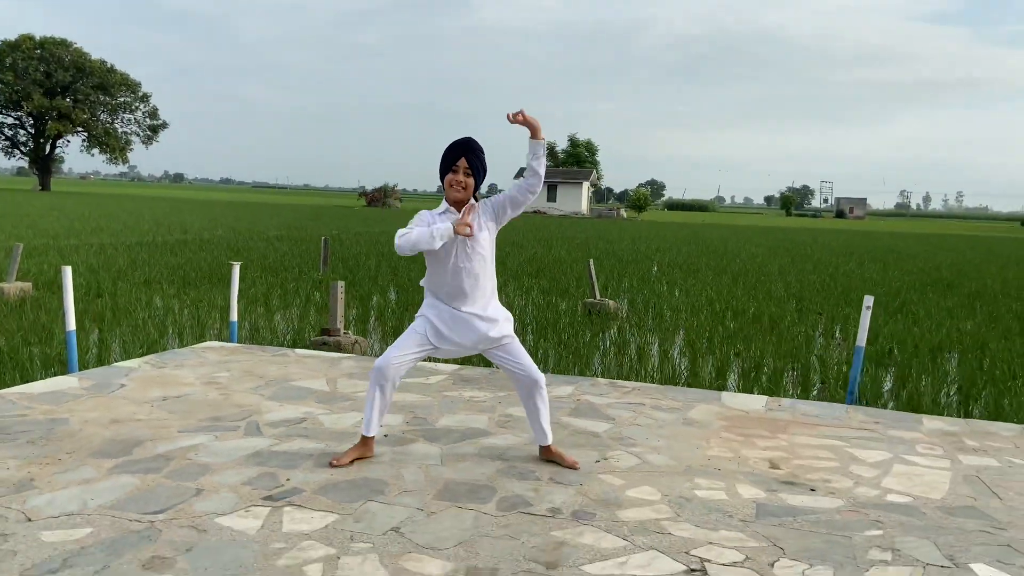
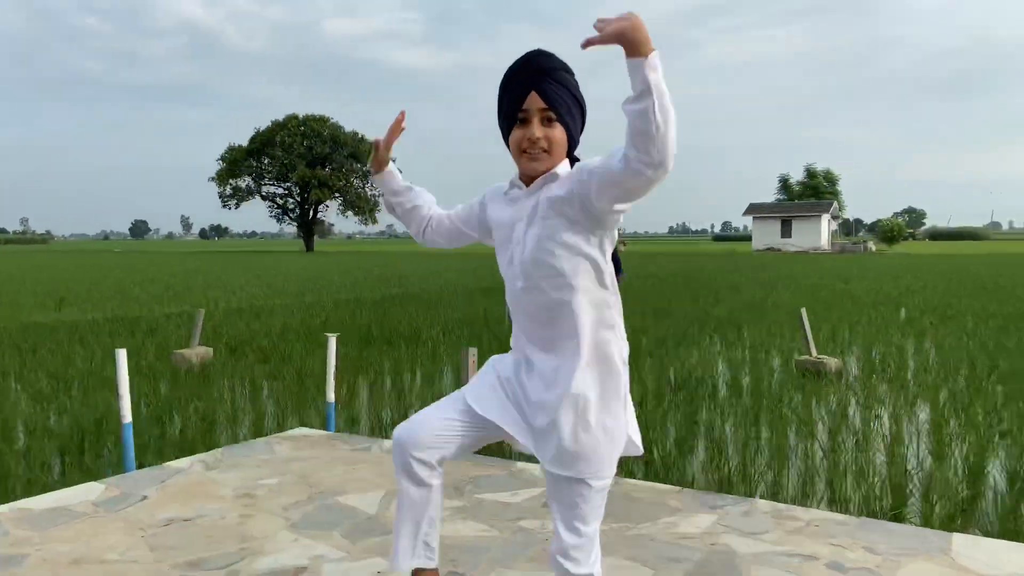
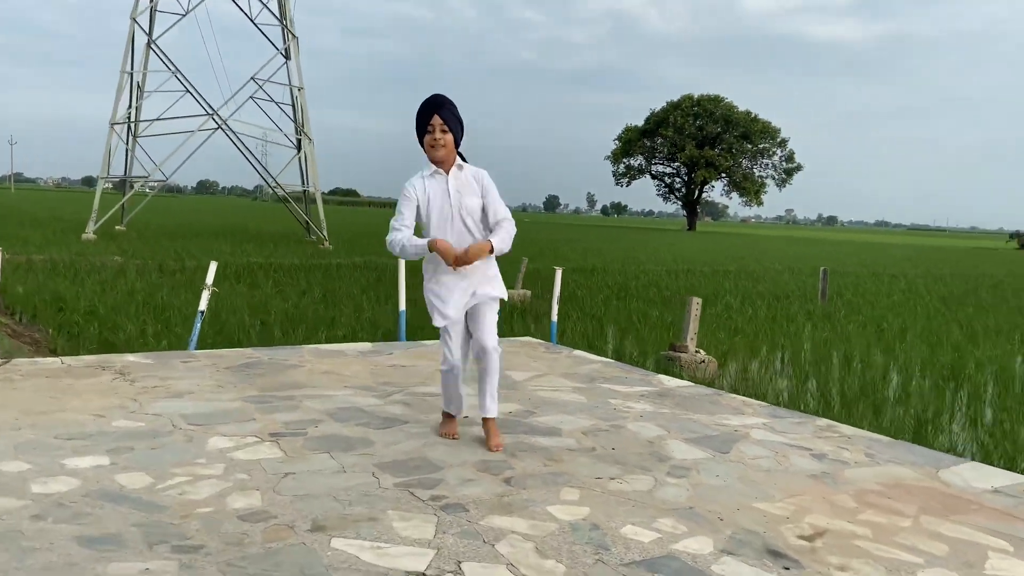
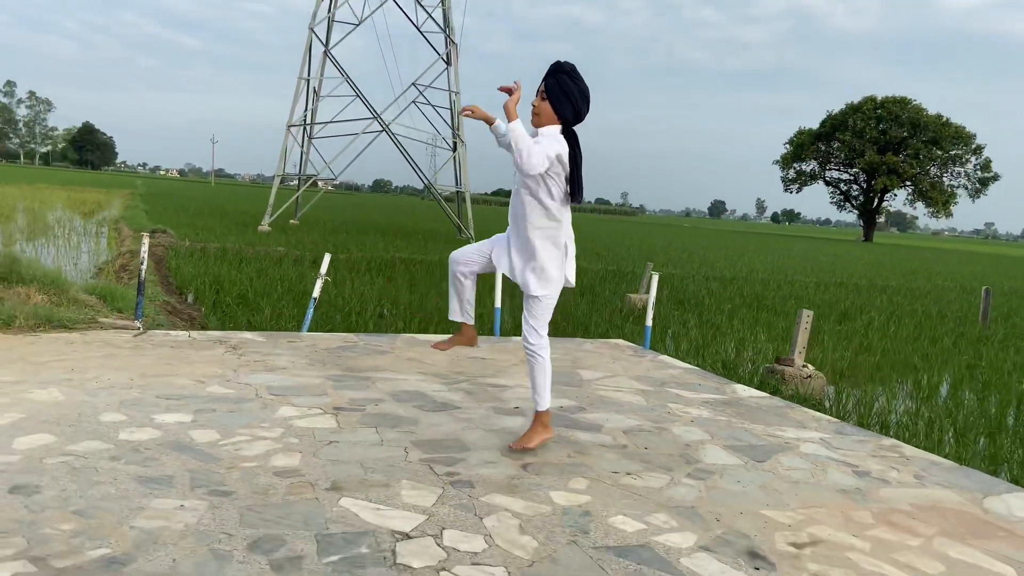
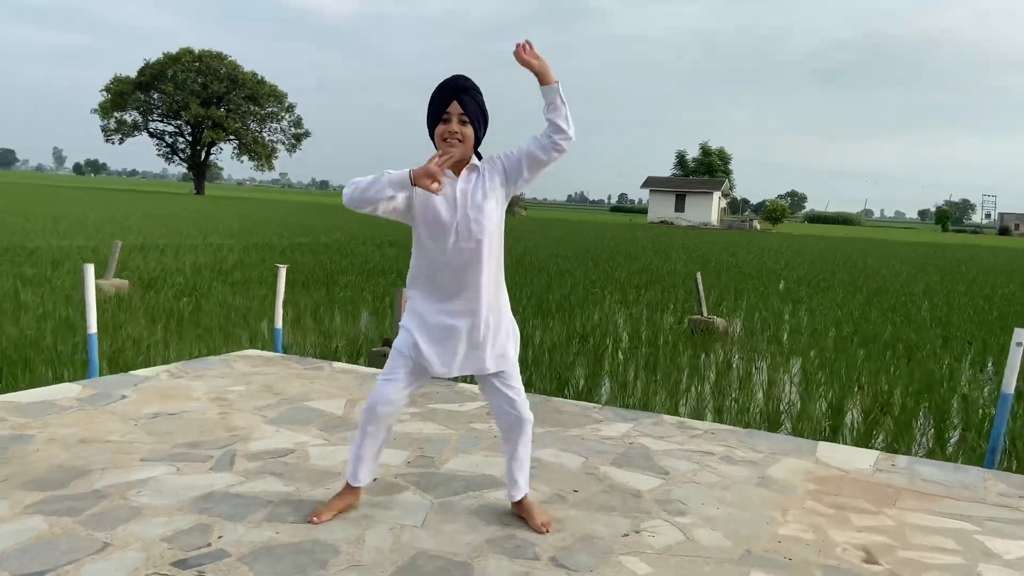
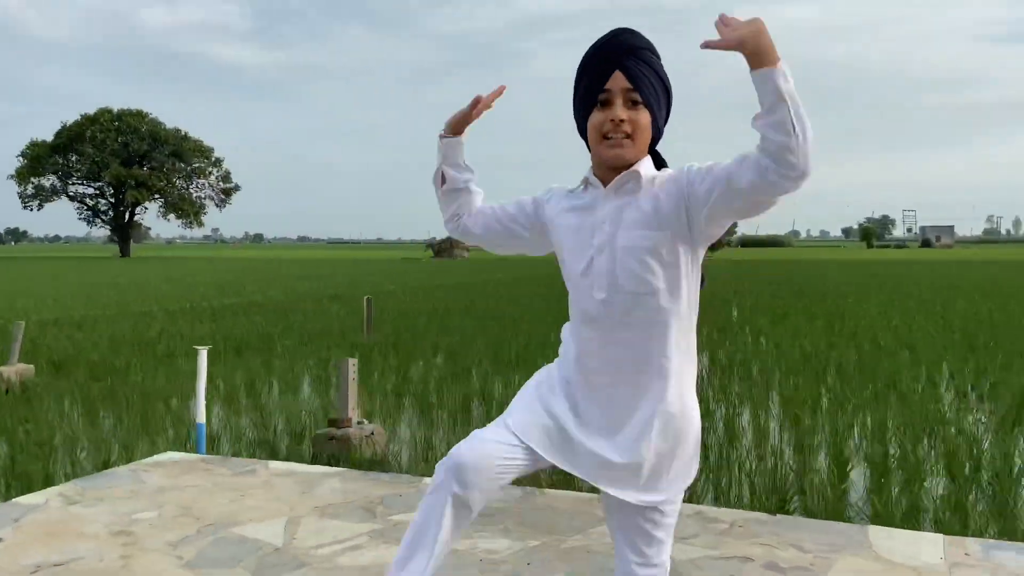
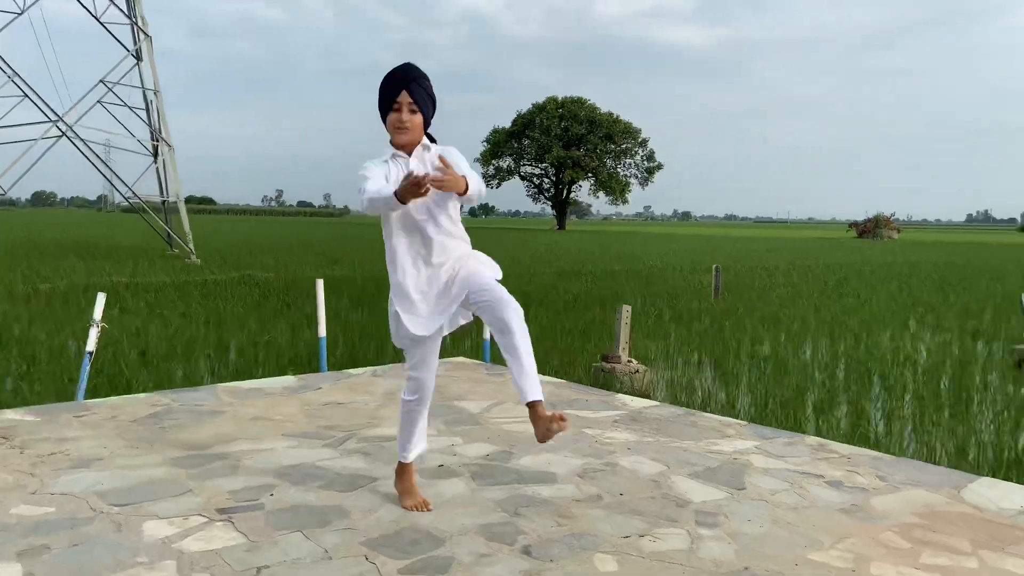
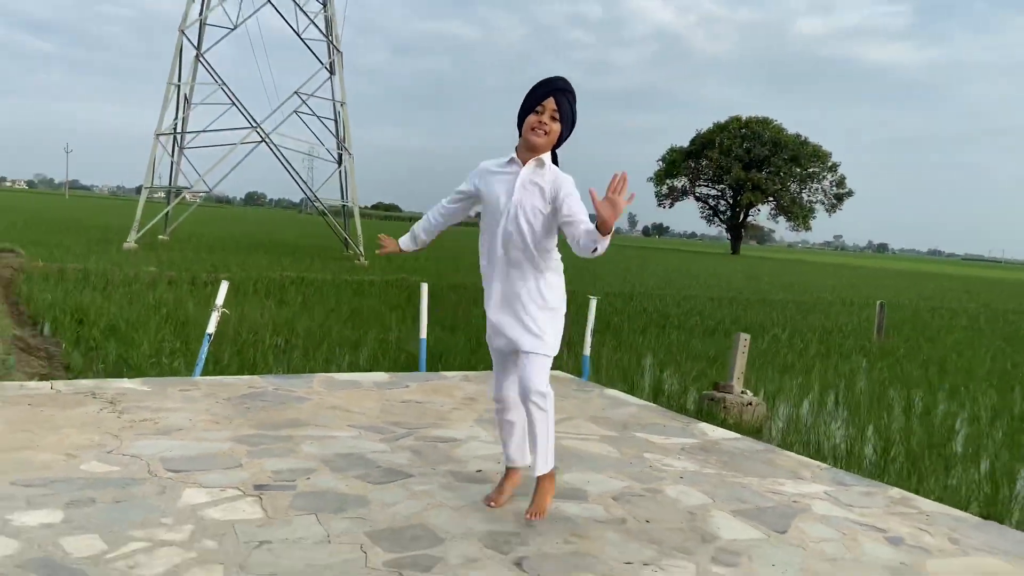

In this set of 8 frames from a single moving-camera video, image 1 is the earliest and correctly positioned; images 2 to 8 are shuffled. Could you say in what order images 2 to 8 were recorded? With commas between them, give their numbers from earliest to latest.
5, 8, 4, 3, 7, 2, 6
